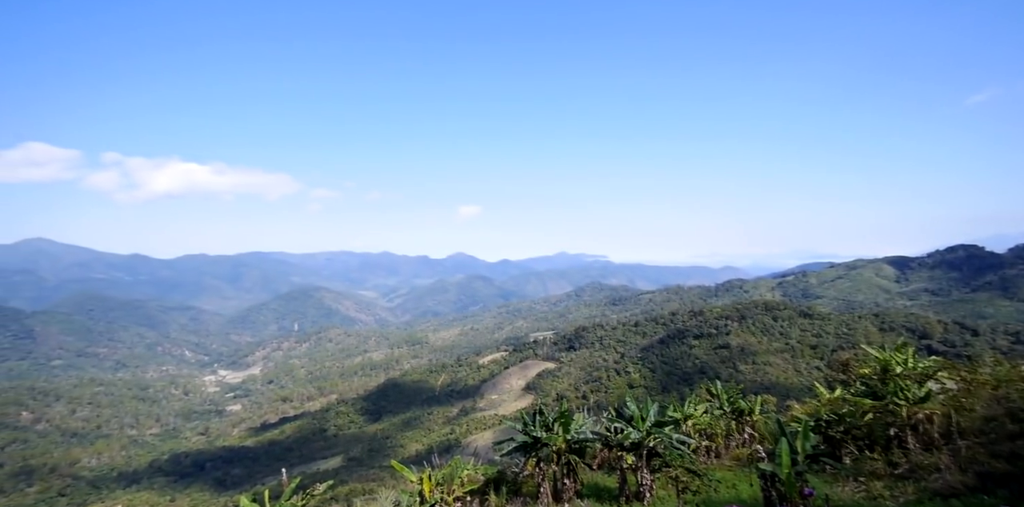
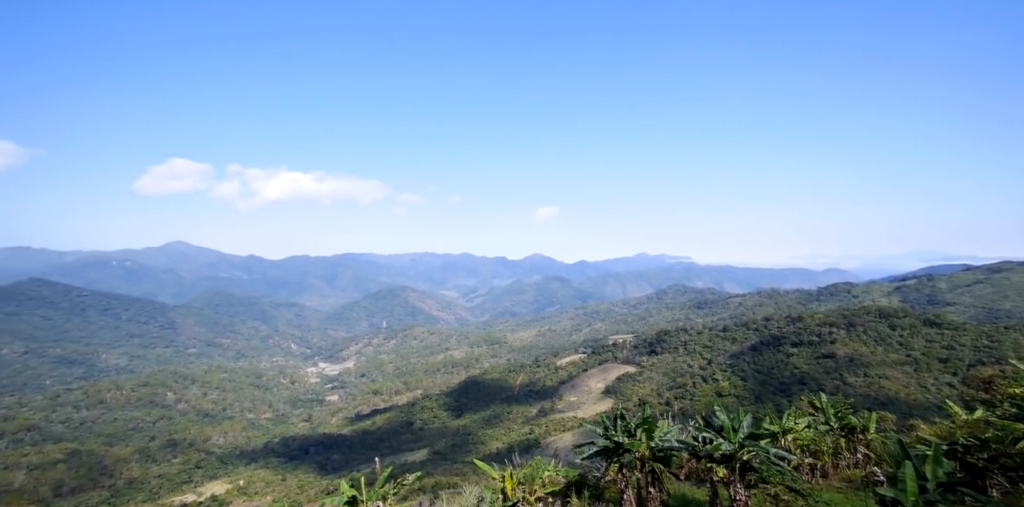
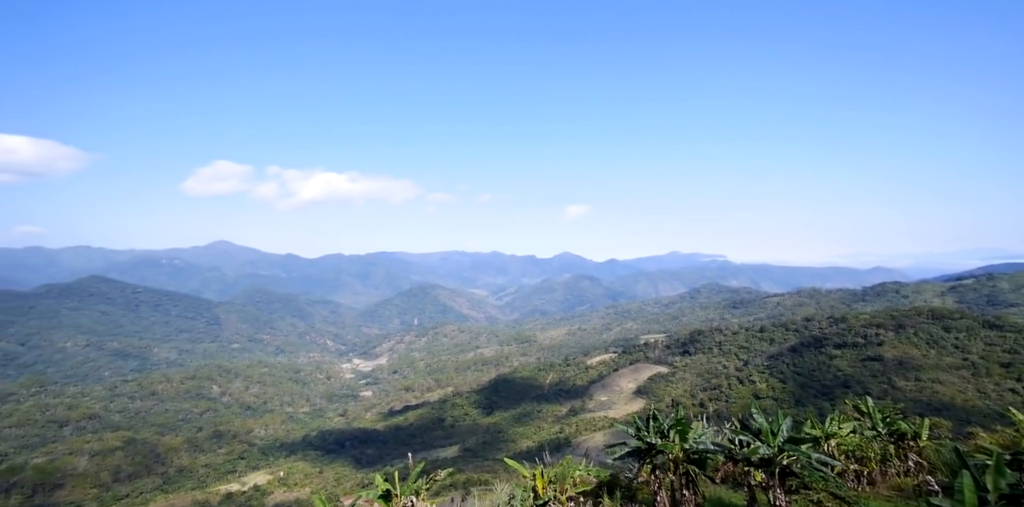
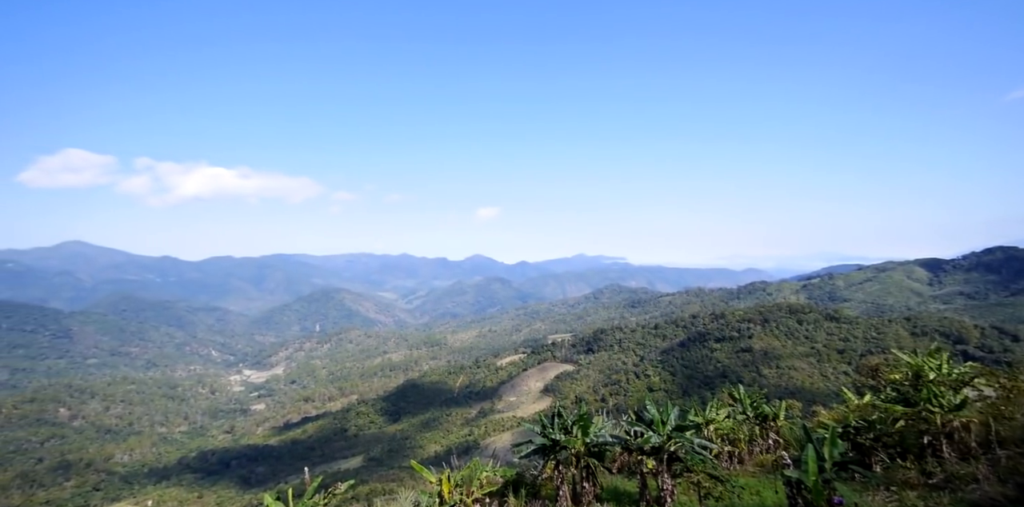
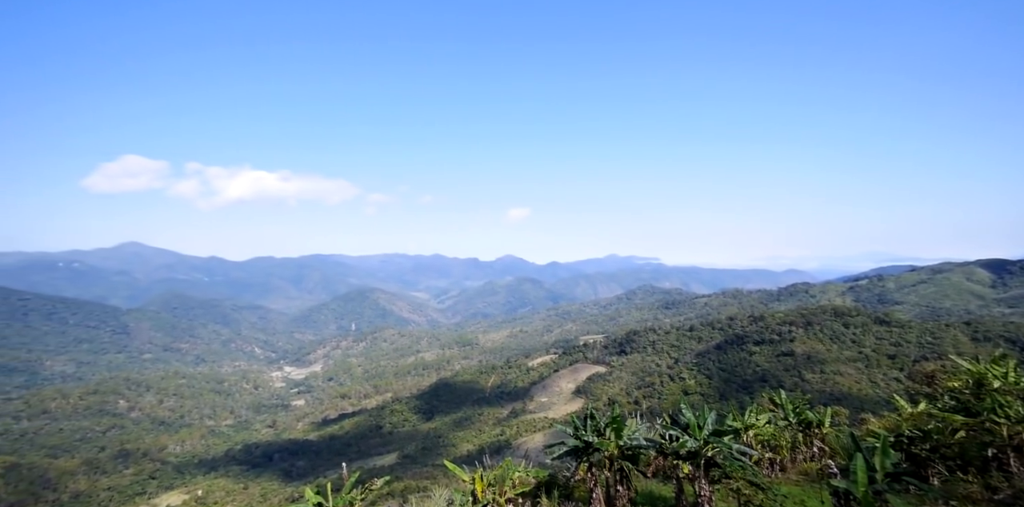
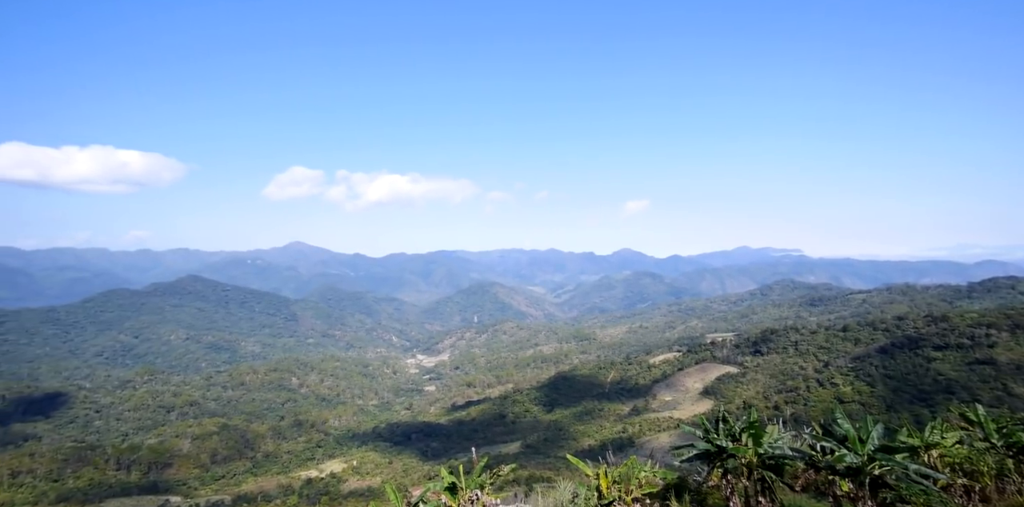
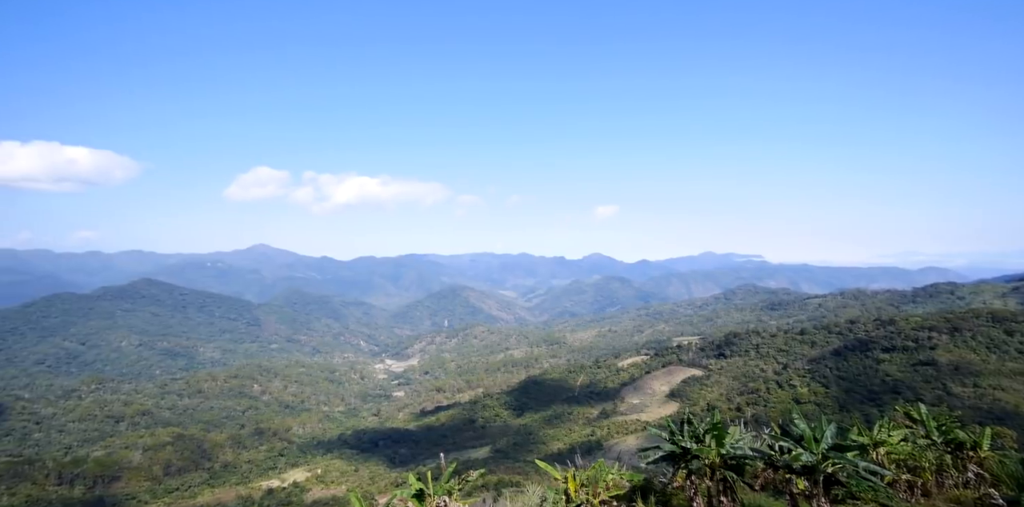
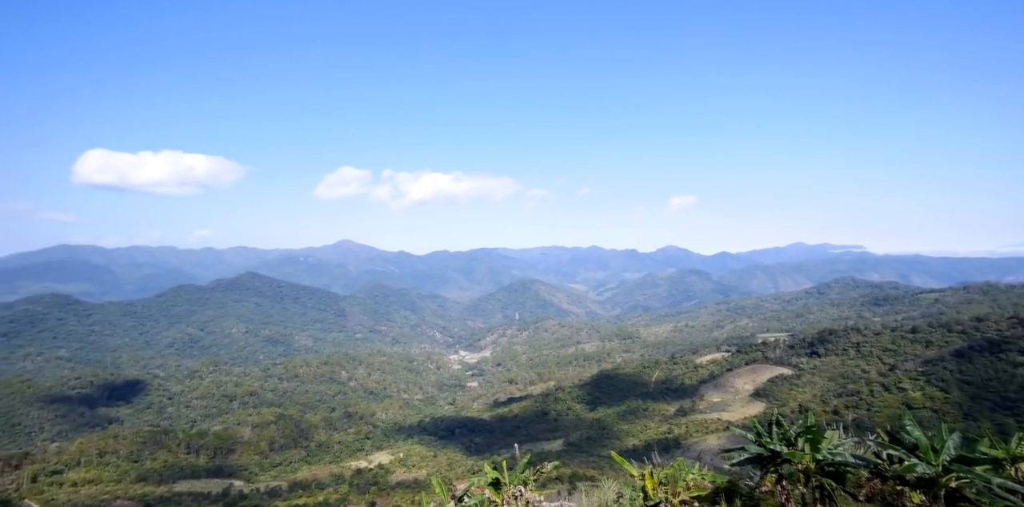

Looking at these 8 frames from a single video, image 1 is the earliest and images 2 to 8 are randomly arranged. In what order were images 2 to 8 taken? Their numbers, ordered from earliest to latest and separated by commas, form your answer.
4, 5, 2, 3, 7, 6, 8
